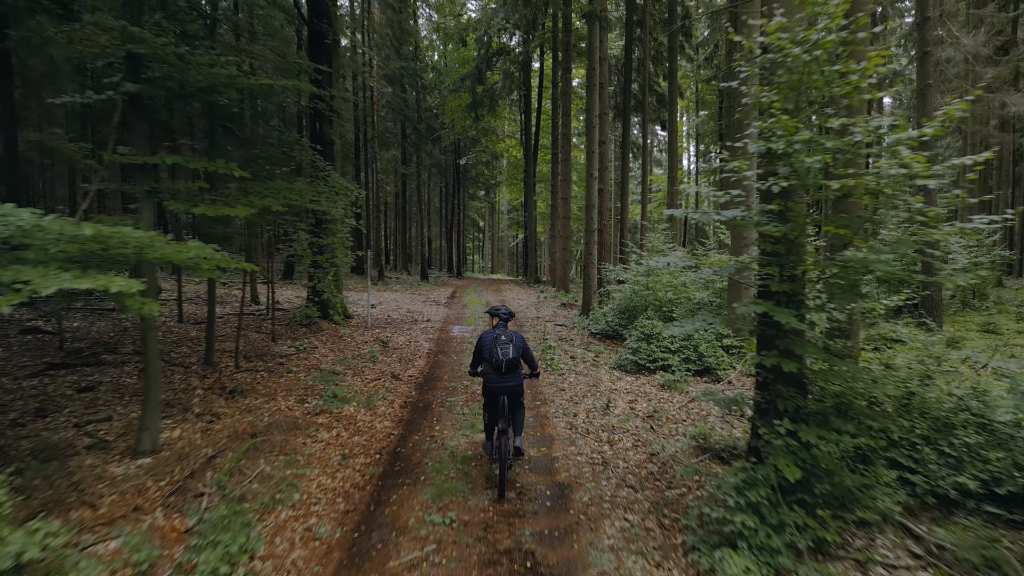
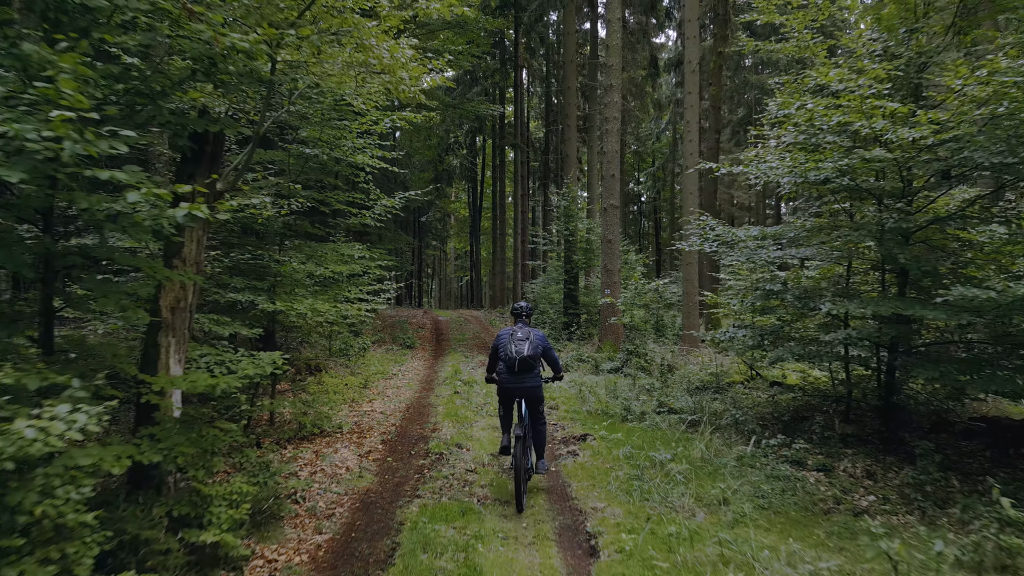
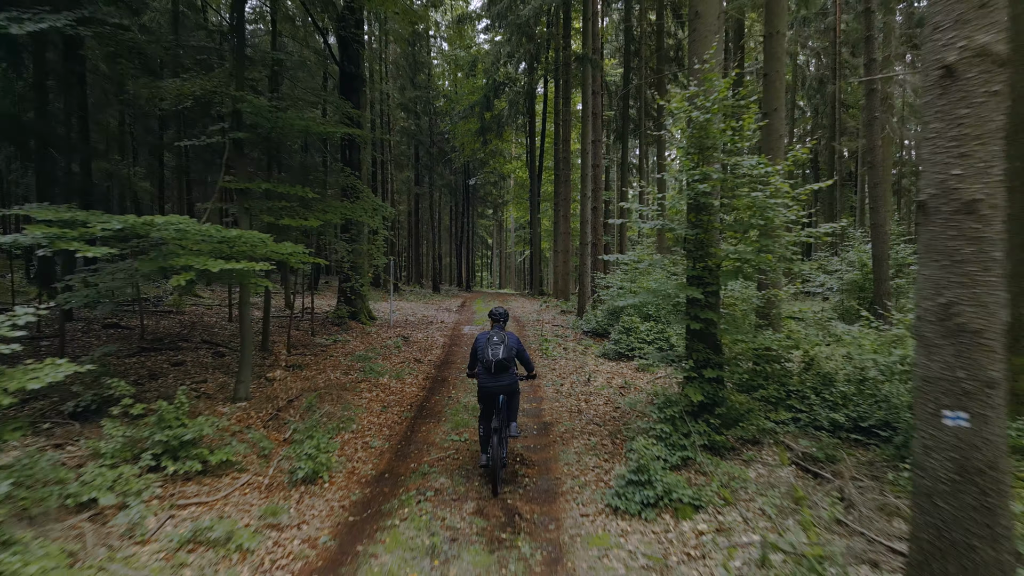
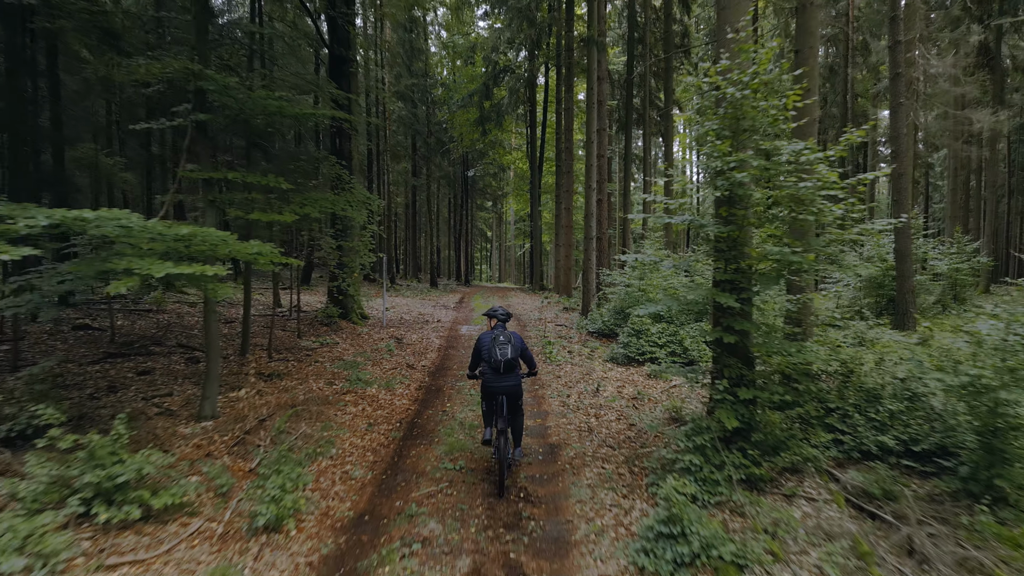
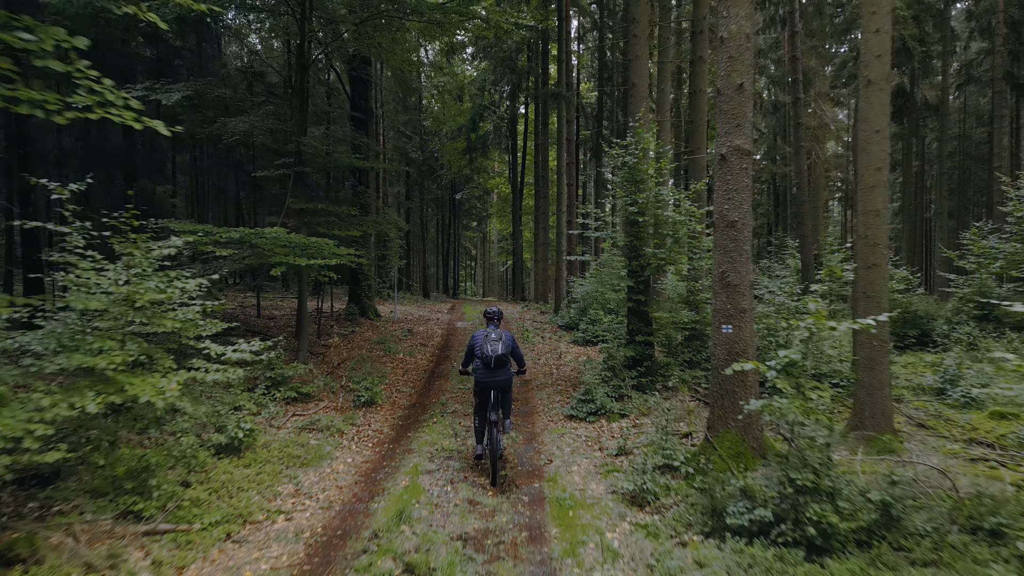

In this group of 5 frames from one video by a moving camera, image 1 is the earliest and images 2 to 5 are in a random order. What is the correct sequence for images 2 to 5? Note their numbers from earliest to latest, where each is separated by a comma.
4, 3, 5, 2
